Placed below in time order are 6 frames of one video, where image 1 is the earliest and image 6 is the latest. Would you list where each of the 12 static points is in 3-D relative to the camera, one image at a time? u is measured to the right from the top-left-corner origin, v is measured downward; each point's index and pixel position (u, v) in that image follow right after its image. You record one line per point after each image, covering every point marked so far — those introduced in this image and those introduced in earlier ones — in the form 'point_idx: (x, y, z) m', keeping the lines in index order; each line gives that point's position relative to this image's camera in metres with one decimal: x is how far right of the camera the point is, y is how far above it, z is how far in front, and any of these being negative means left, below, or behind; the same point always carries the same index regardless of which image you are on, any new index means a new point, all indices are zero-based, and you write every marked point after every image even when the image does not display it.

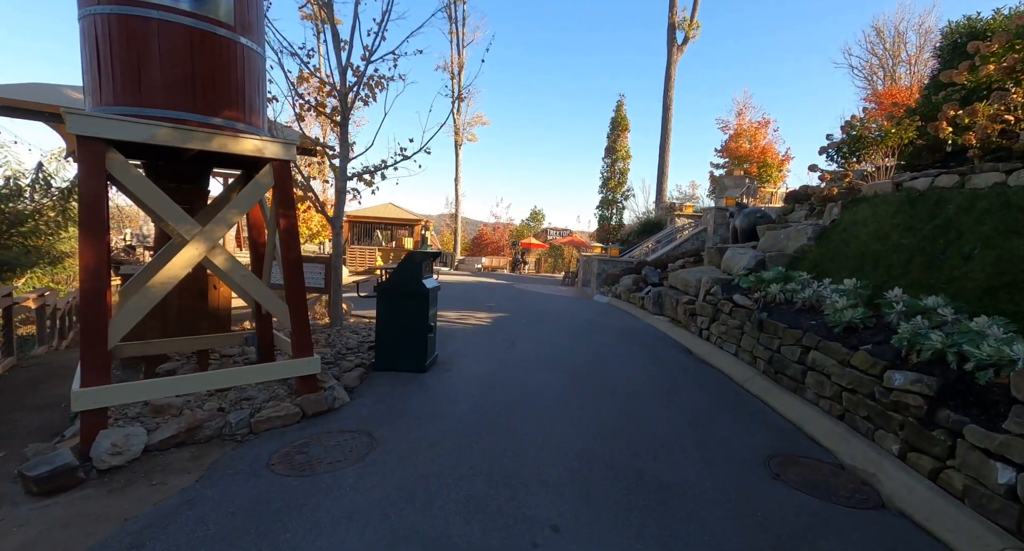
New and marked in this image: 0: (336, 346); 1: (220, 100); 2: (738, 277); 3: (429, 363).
0: (-2.0, -0.8, +4.9) m
1: (-2.1, +1.3, +3.0) m
2: (+3.7, 0.0, +6.9) m
3: (-0.9, -1.0, +4.6) m
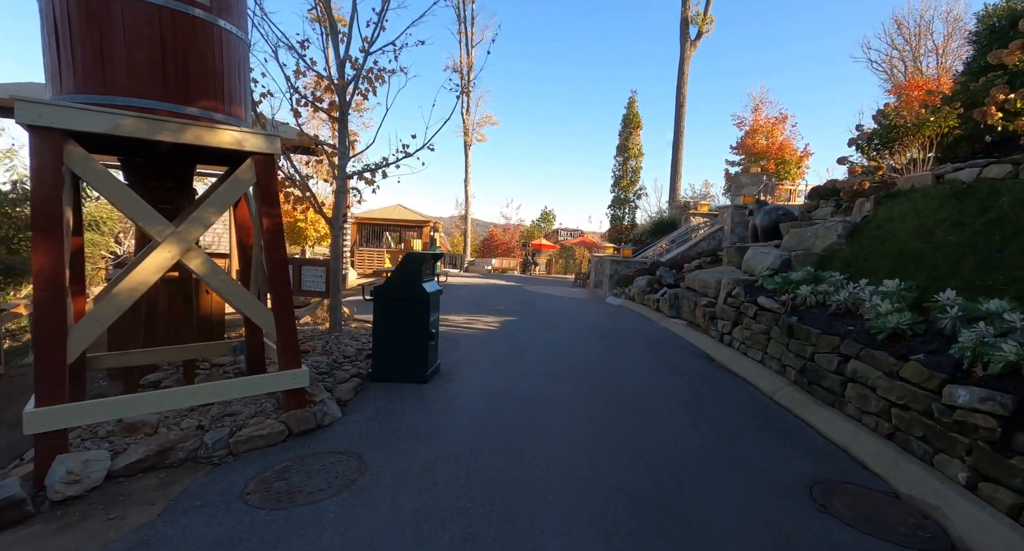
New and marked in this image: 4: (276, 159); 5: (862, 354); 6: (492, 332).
0: (-2.0, -0.9, +4.6) m
1: (-2.1, +1.2, +2.8) m
2: (+3.8, 0.0, +6.5) m
3: (-0.8, -1.0, +4.3) m
4: (-1.7, +0.8, +3.0) m
5: (+3.0, -0.7, +3.7) m
6: (-0.3, -1.0, +7.1) m
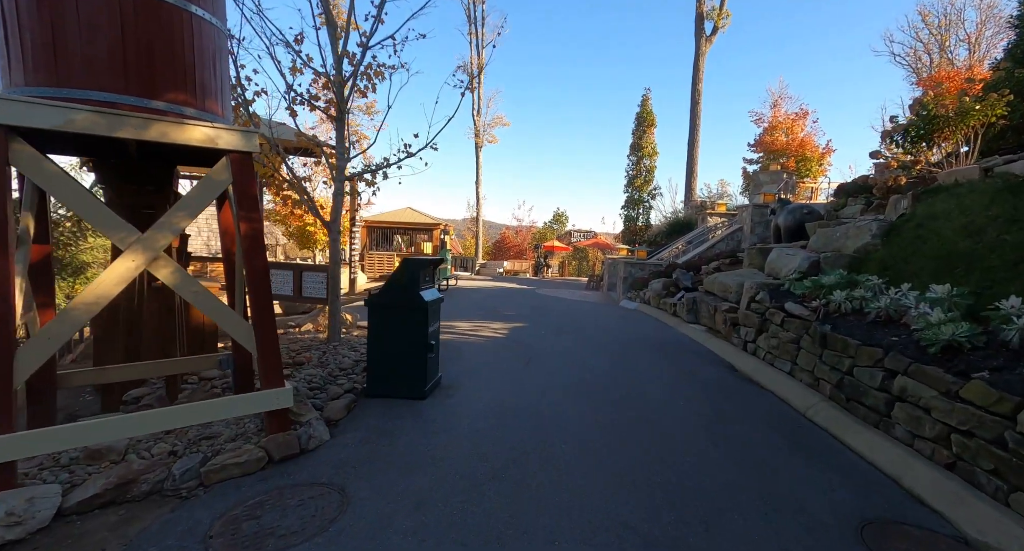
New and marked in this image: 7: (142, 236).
0: (-1.9, -0.9, +4.3) m
1: (-2.1, +1.2, +2.5) m
2: (+3.9, -0.1, +6.0) m
3: (-0.8, -1.1, +4.0) m
4: (-1.7, +0.8, +2.8) m
5: (+3.1, -0.7, +3.2) m
6: (-0.2, -1.0, +6.8) m
7: (-2.1, +0.2, +2.5) m
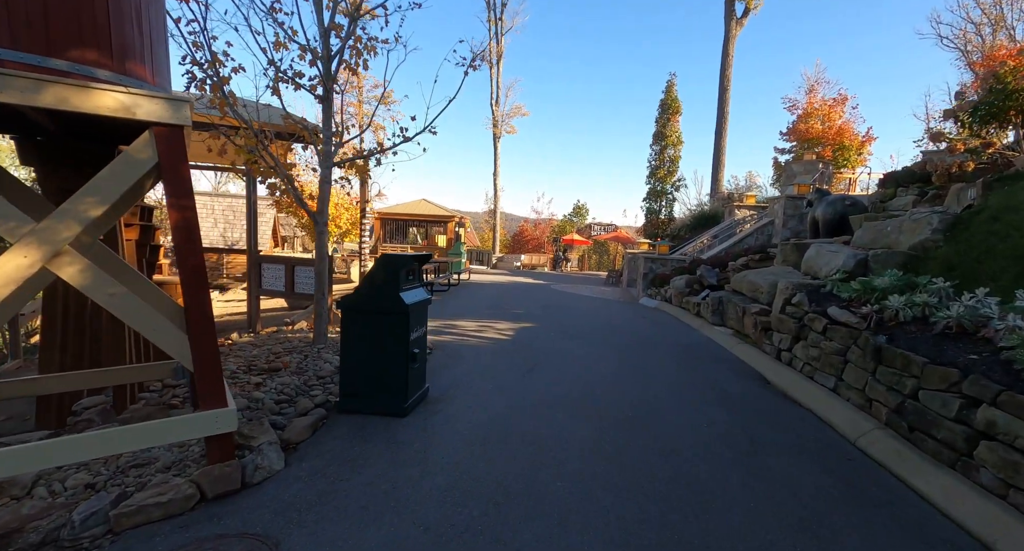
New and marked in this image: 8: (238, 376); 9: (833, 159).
0: (-1.9, -0.9, +3.9) m
1: (-2.2, +1.2, +2.0) m
2: (+4.0, -0.1, +5.3) m
3: (-0.8, -1.0, +3.5) m
4: (-1.8, +0.8, +2.3) m
5: (+3.0, -0.8, +2.6) m
6: (-0.1, -1.0, +6.2) m
7: (-2.2, +0.2, +2.0) m
8: (-2.5, -0.9, +3.9) m
9: (+14.6, +5.3, +19.2) m
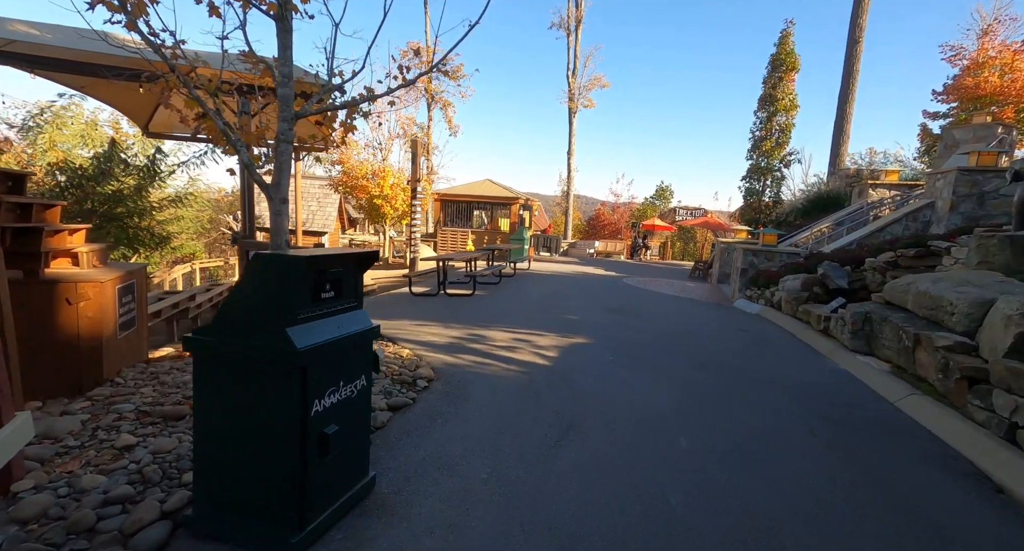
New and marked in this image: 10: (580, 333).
0: (-1.8, -0.9, +2.5) m
1: (-2.4, +1.1, +0.6) m
2: (+4.2, -0.3, +2.8) m
3: (-0.8, -1.1, +1.9) m
4: (-1.9, +0.7, +0.8) m
5: (+2.7, -1.0, +0.3) m
6: (+0.3, -1.0, +4.5) m
7: (-2.5, +0.1, +0.7) m
8: (-2.5, -0.9, +2.6) m
9: (+17.2, +5.3, +14.4) m
10: (+1.0, -0.8, +6.3) m
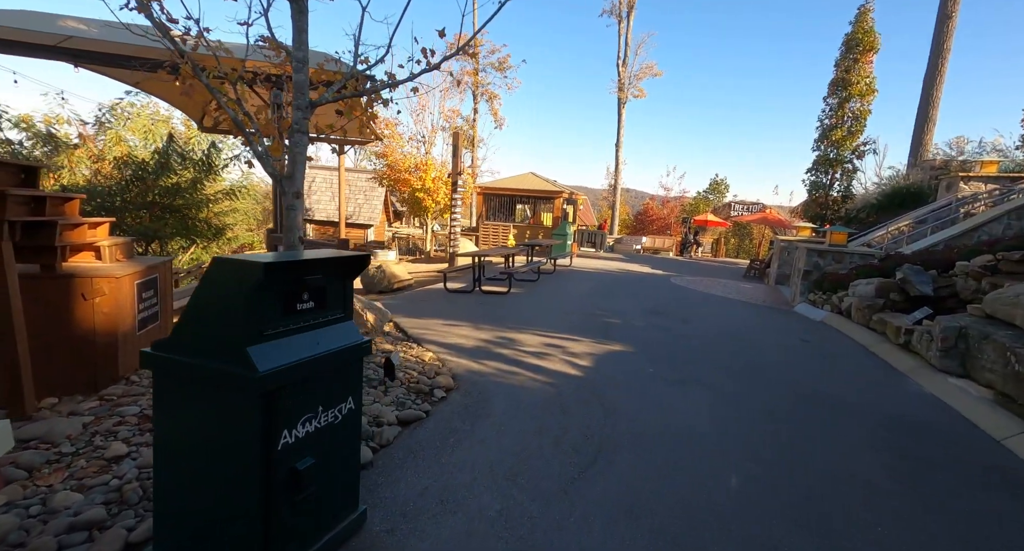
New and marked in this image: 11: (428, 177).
0: (-1.8, -0.9, +2.3) m
1: (-2.4, +1.1, +0.5) m
2: (+4.3, -0.4, +2.0) m
3: (-0.8, -1.2, +1.6) m
4: (-2.0, +0.7, +0.7) m
5: (+2.6, -1.1, -0.3) m
6: (+0.6, -1.0, +4.1) m
7: (-2.6, +0.1, +0.5) m
8: (-2.4, -0.9, +2.5) m
9: (+18.5, +5.0, +12.1) m
10: (+1.5, -0.9, +5.8) m
11: (-3.2, +3.8, +16.1) m
